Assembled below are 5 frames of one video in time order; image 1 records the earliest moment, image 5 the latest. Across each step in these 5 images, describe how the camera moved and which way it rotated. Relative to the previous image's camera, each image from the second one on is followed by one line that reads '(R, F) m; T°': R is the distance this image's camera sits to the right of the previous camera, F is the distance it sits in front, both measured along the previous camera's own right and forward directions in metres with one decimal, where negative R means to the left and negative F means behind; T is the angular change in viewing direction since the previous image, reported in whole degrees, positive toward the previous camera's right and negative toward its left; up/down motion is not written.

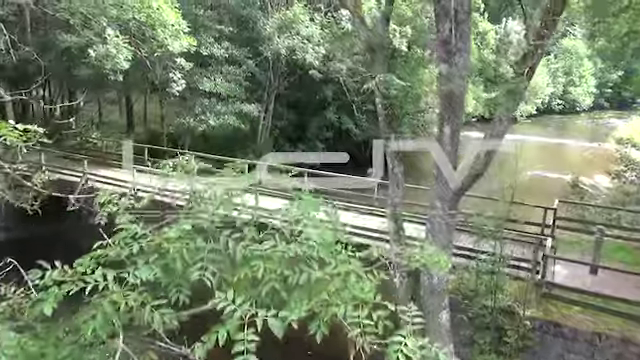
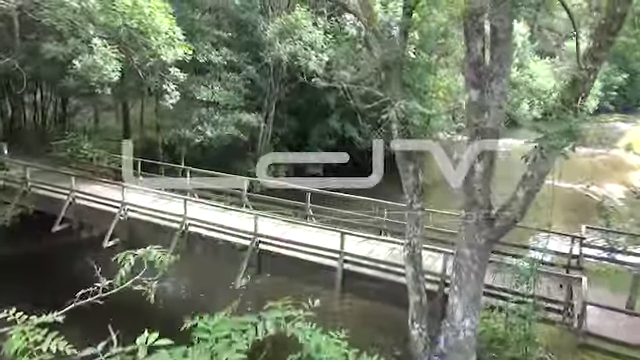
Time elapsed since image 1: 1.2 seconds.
(-0.1, +0.6) m; 0°
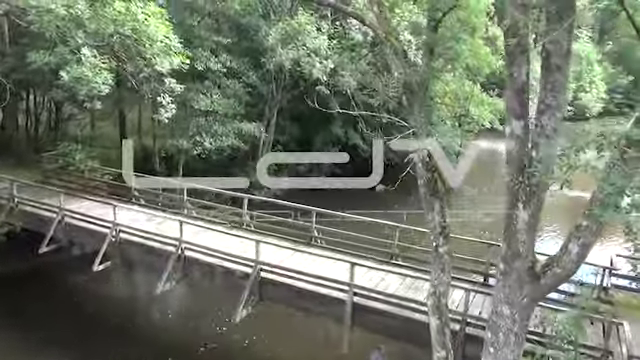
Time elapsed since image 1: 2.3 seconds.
(-0.1, +0.6) m; 0°
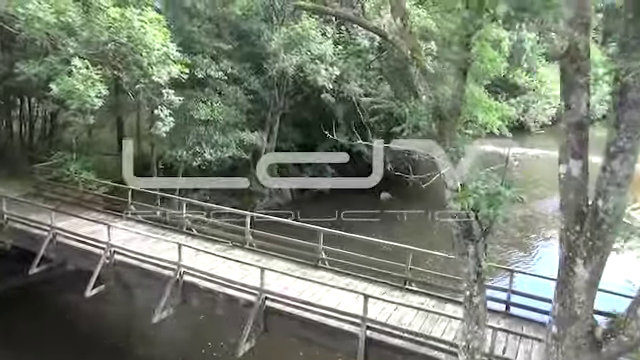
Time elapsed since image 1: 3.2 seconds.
(-0.1, +0.5) m; 0°
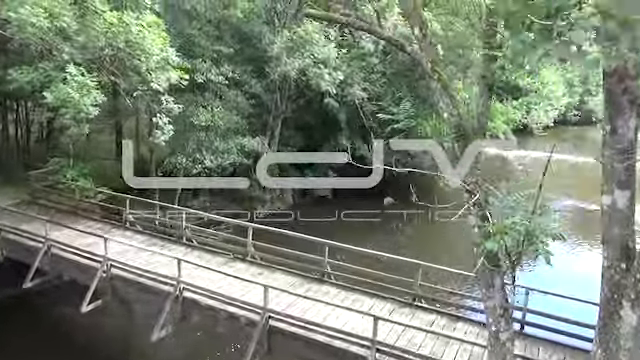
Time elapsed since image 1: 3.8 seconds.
(-0.1, +0.3) m; 0°
